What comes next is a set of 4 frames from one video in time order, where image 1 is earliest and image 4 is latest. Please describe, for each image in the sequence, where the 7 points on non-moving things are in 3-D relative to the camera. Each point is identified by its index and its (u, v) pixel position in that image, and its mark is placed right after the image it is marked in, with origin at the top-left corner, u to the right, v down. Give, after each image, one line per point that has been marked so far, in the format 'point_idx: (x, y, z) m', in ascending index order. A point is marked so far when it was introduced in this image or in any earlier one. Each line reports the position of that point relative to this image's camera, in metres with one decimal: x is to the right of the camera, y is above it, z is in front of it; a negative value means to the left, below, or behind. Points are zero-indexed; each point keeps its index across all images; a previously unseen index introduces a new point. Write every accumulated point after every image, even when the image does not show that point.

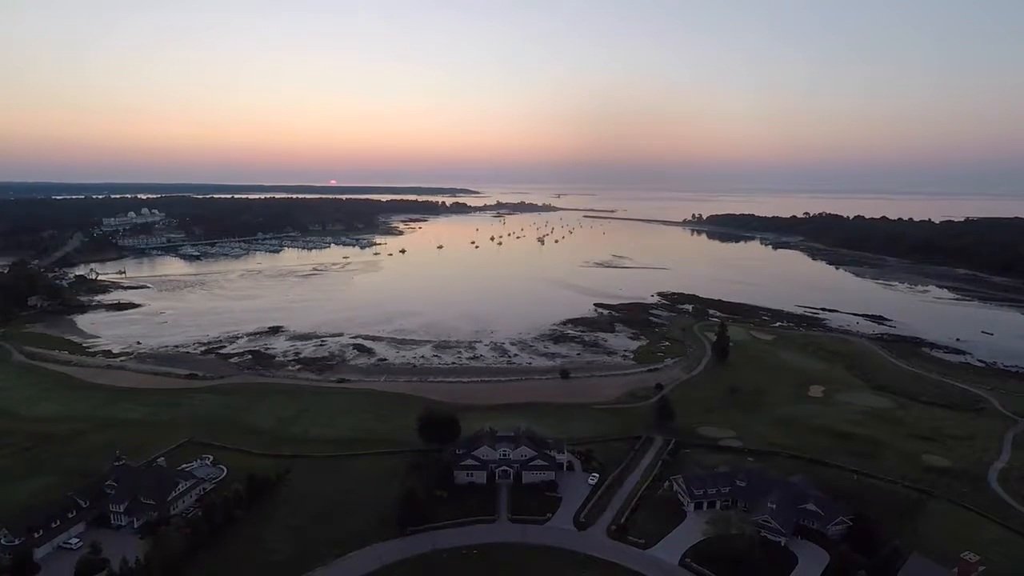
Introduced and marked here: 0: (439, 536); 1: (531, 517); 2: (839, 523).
0: (-2.2, -7.5, +18.8) m
1: (+0.6, -7.3, +19.8) m
2: (+9.7, -6.9, +18.4) m
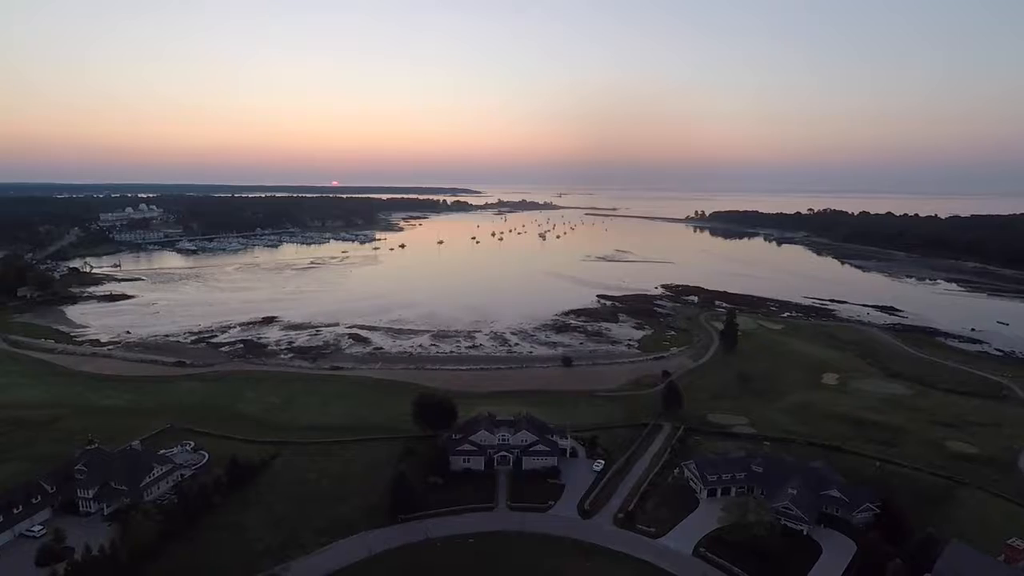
0: (-2.2, -6.6, +17.4) m
1: (+0.6, -6.4, +18.4) m
2: (+9.6, -6.0, +17.0) m
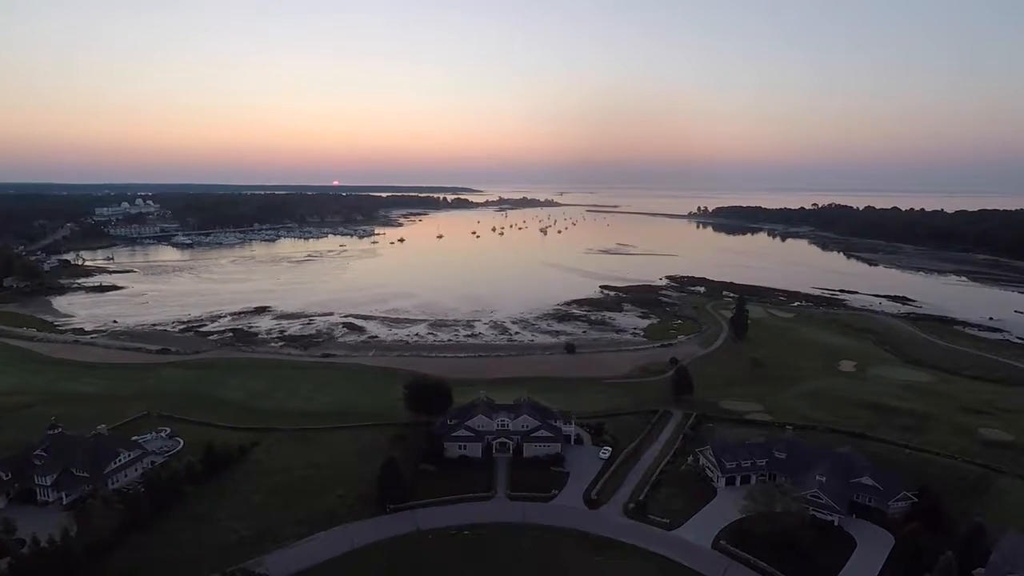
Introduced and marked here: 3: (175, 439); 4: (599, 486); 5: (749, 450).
0: (-2.2, -5.8, +15.9) m
1: (+0.6, -5.6, +16.9) m
2: (+9.6, -5.2, +15.4) m
3: (-10.7, -4.8, +19.9) m
4: (+2.4, -5.5, +17.3) m
5: (+6.7, -4.6, +17.7) m
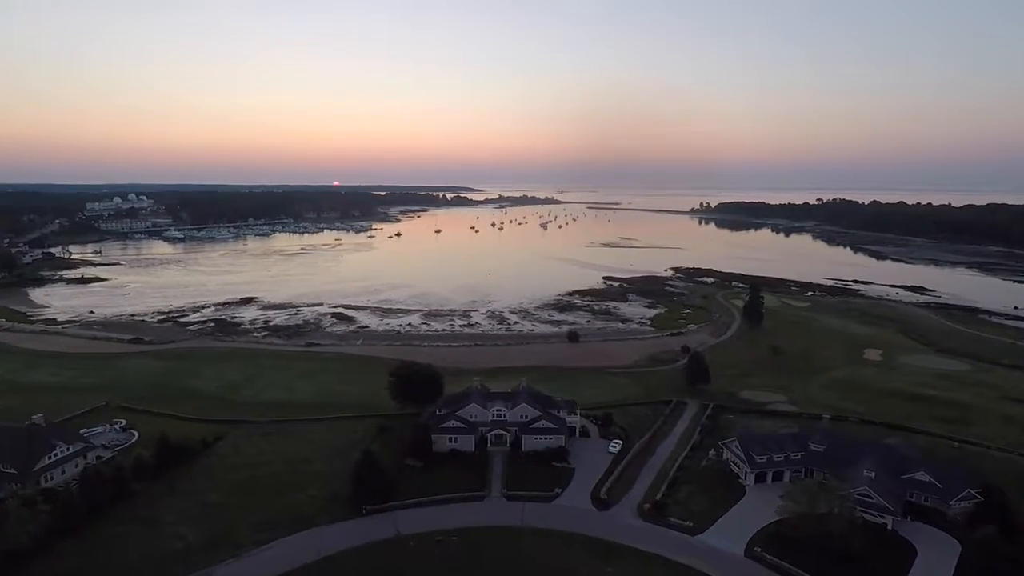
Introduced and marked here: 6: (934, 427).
0: (-2.3, -5.0, +13.6) m
1: (+0.5, -4.8, +14.6) m
2: (+9.6, -4.4, +13.2) m
3: (-10.8, -4.1, +17.7) m
4: (+2.3, -4.7, +15.1) m
5: (+6.6, -3.8, +15.5) m
6: (+12.7, -4.2, +18.8) m
